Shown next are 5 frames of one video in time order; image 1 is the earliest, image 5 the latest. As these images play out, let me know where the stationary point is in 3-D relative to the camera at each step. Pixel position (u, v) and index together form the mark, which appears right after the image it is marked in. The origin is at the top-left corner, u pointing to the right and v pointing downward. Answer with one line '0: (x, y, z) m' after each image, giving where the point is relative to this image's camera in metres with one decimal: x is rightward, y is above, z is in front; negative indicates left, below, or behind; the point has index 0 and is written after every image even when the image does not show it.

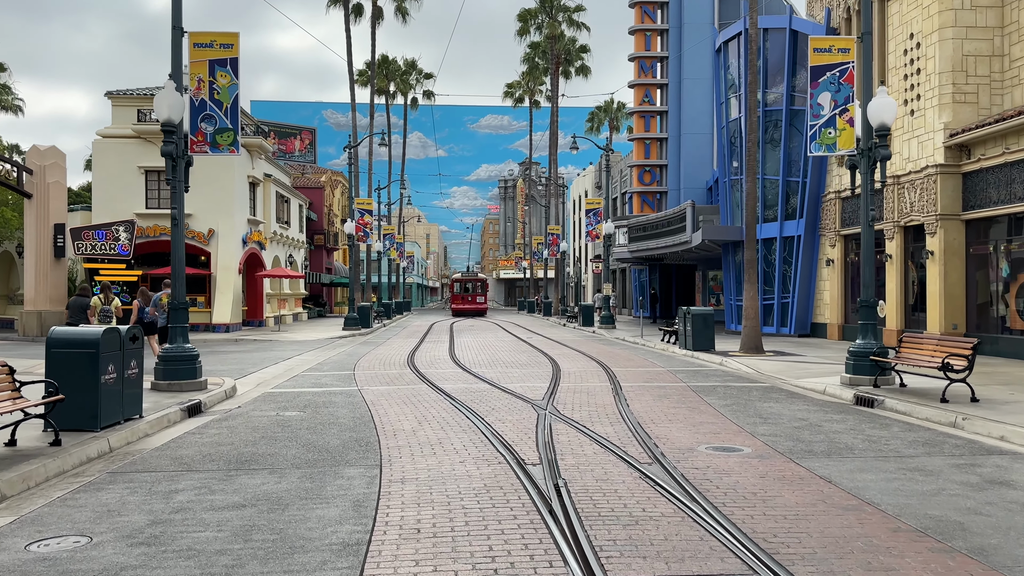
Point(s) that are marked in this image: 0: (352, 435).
0: (-1.8, -1.7, +9.3) m
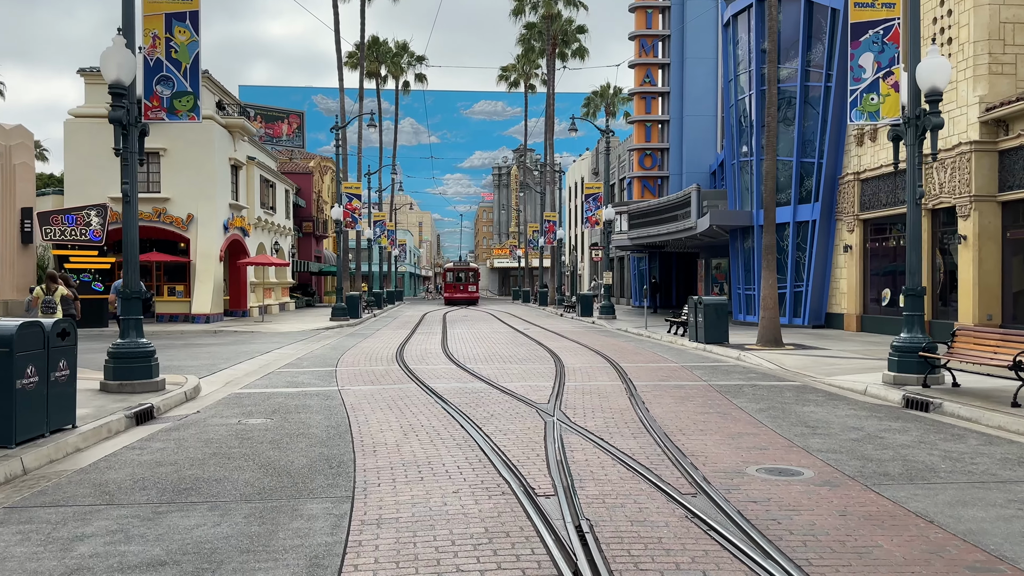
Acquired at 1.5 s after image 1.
0: (-1.8, -1.5, +7.7) m
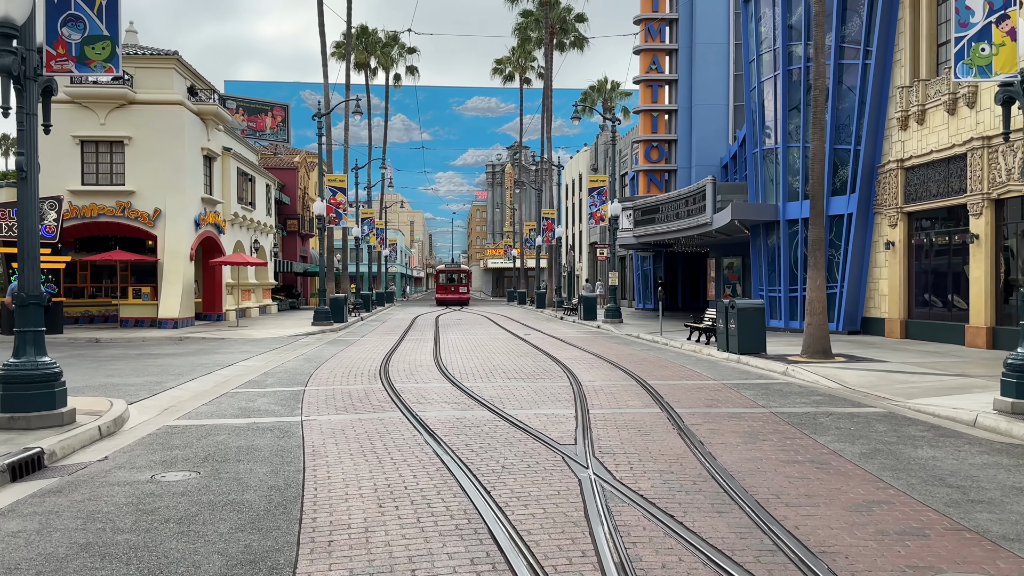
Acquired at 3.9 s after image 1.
0: (-1.6, -1.6, +5.0) m
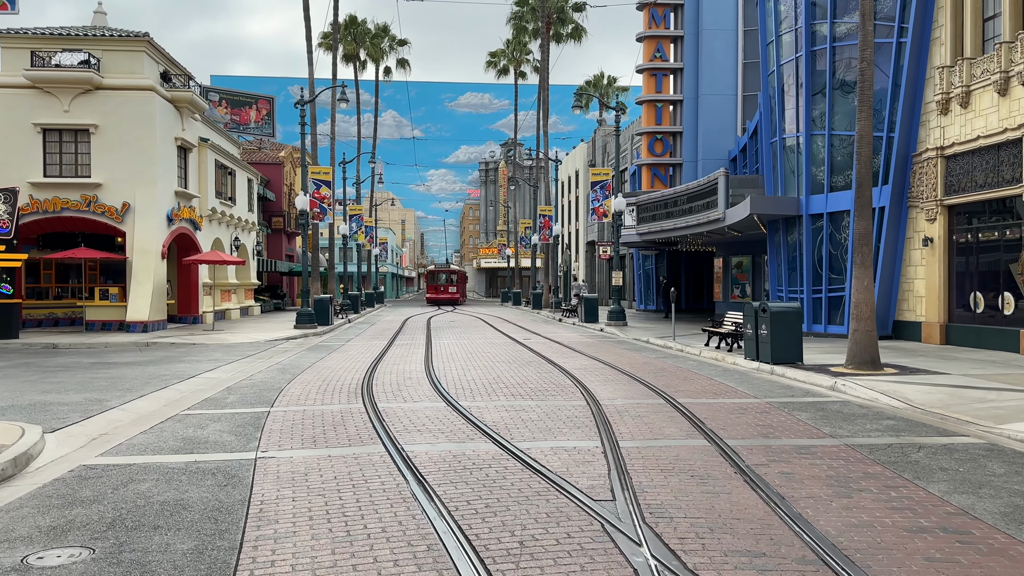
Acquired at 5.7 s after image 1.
0: (-1.4, -1.6, +3.0) m
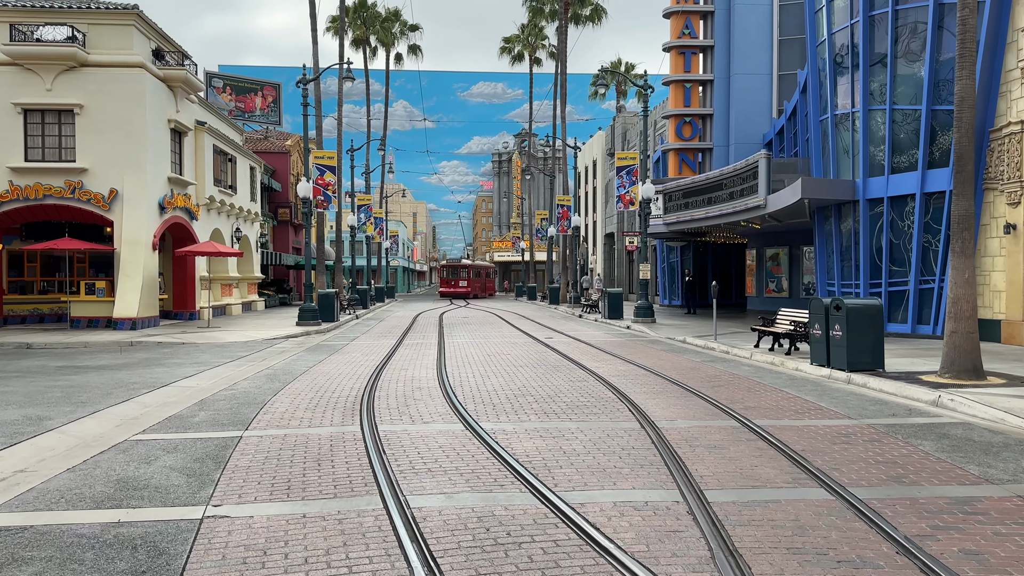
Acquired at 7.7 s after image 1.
0: (-1.2, -1.6, +0.8) m
